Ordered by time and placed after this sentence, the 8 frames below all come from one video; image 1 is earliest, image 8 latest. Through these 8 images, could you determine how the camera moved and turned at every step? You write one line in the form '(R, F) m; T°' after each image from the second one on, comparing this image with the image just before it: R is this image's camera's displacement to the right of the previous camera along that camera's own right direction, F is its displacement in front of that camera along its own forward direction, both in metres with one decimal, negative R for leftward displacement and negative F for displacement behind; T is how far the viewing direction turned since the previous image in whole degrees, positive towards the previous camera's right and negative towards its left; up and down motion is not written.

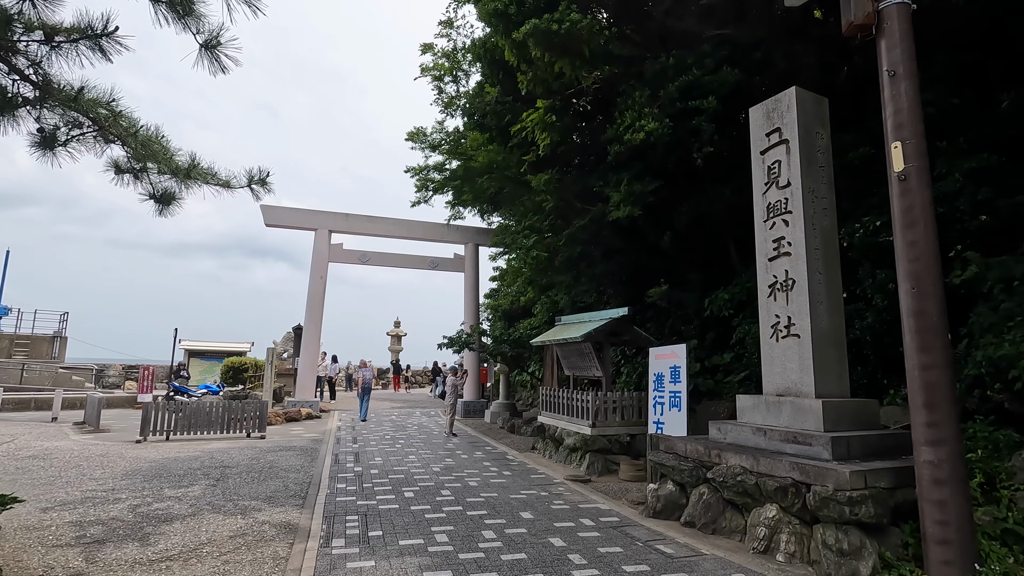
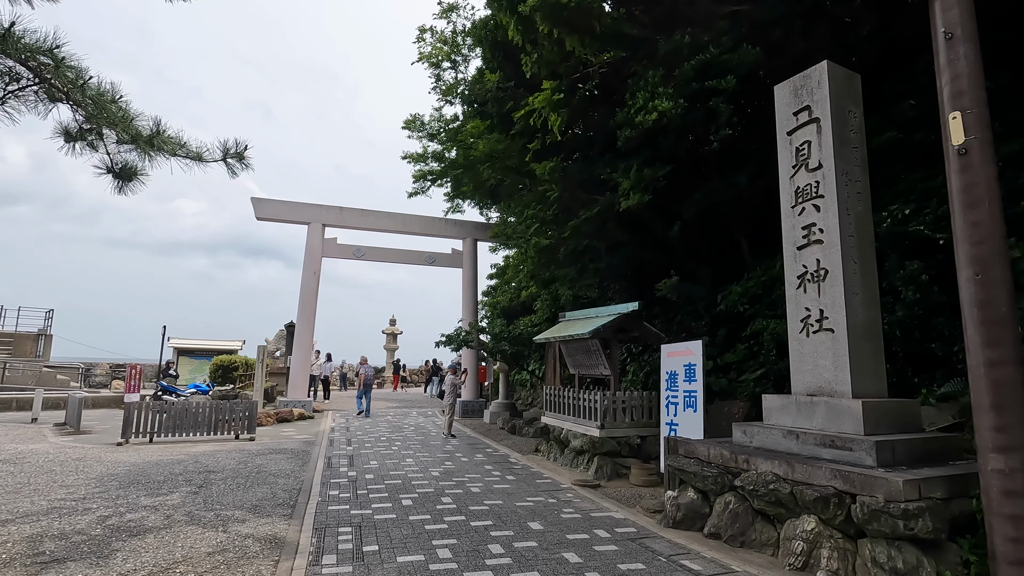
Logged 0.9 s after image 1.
(-0.1, +0.4) m; 0°
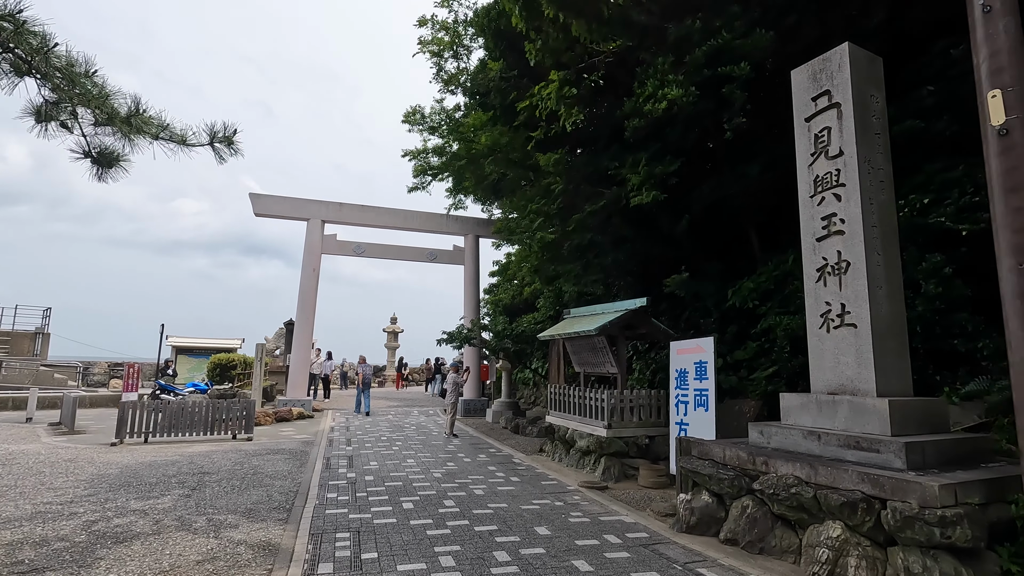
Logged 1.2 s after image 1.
(0.0, +0.2) m; 0°
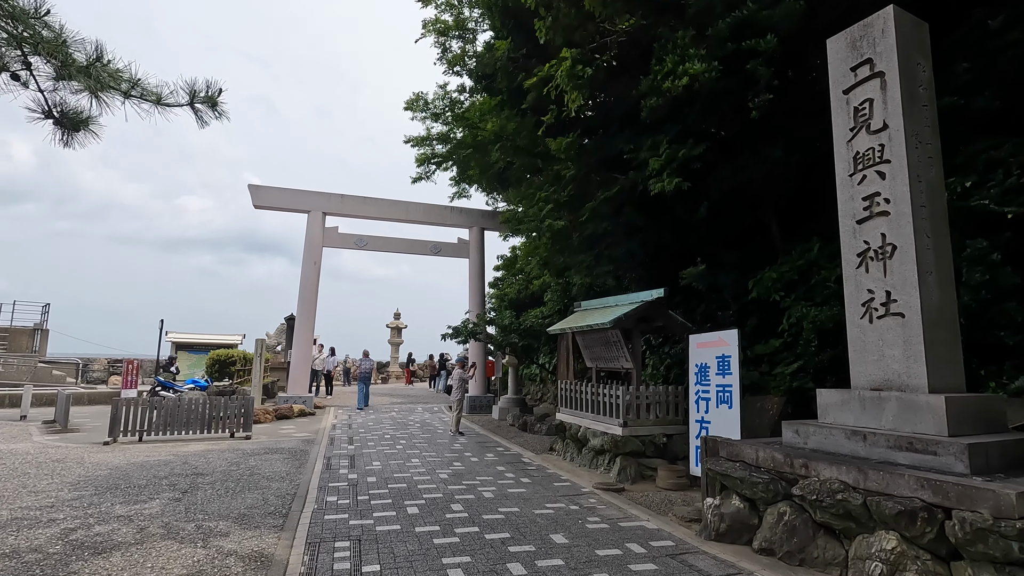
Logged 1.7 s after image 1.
(-0.1, +0.4) m; 0°
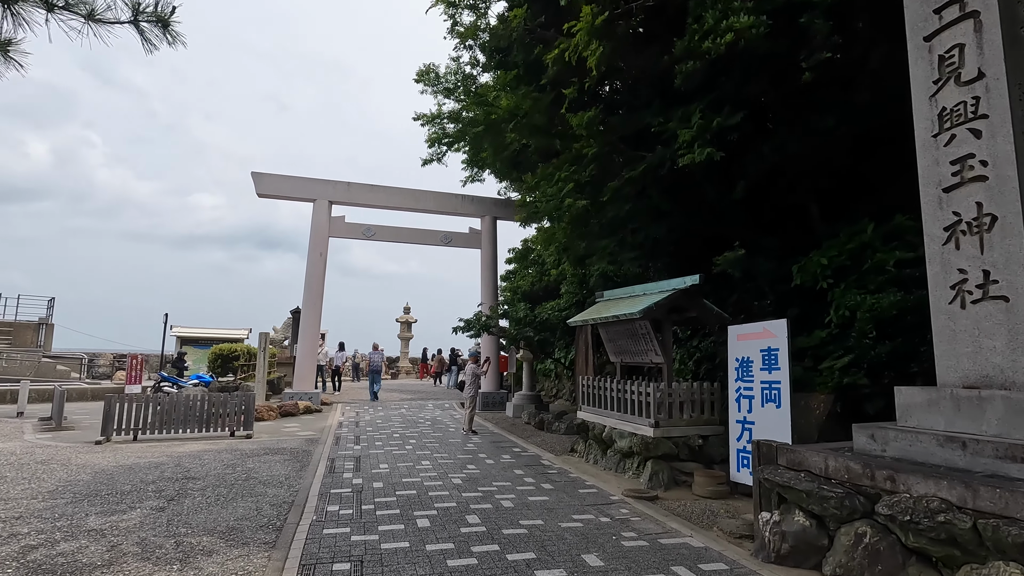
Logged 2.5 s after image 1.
(-0.1, +0.6) m; -1°
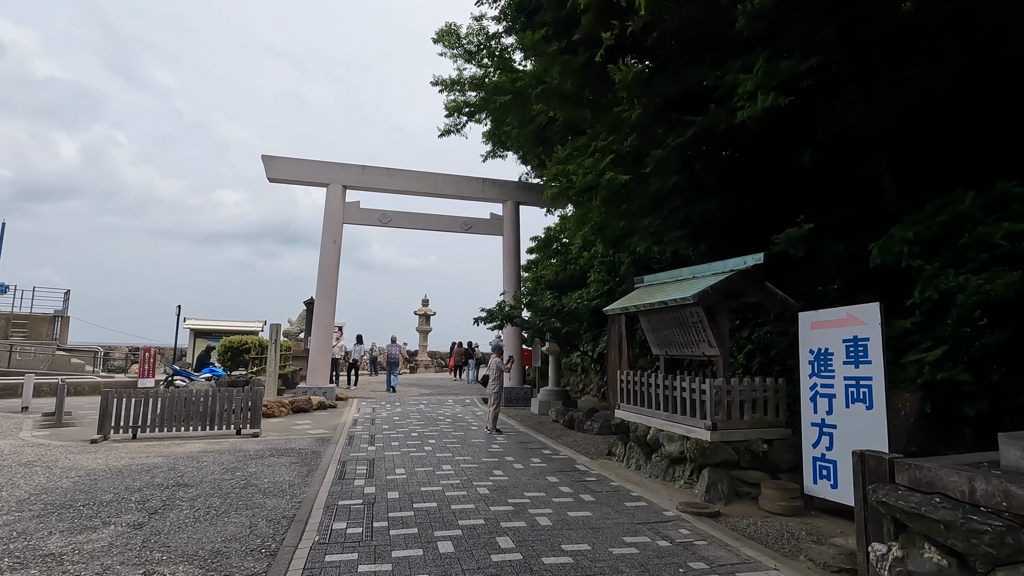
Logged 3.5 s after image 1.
(-0.2, +0.8) m; -2°
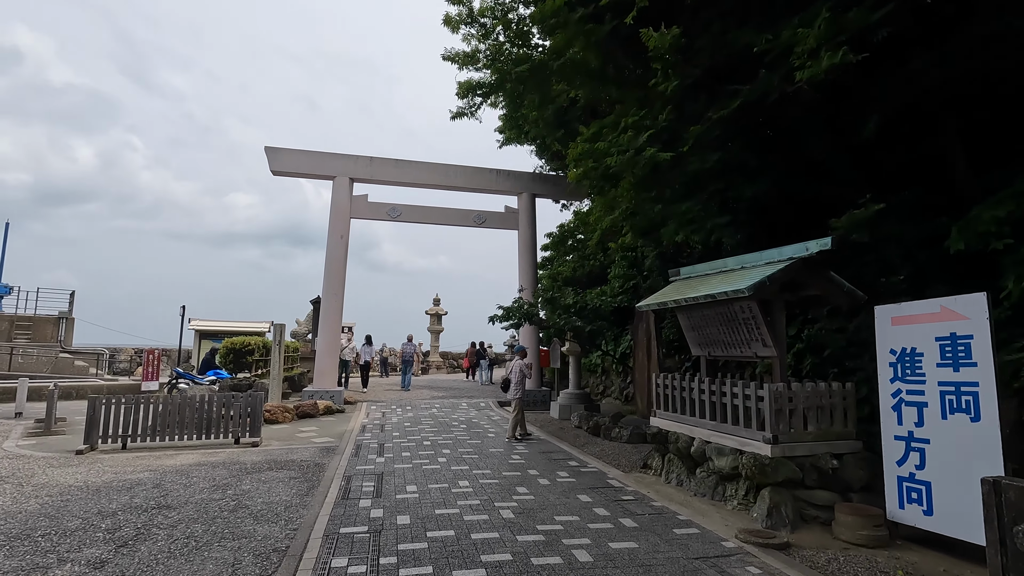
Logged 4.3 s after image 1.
(-0.1, +0.7) m; -1°
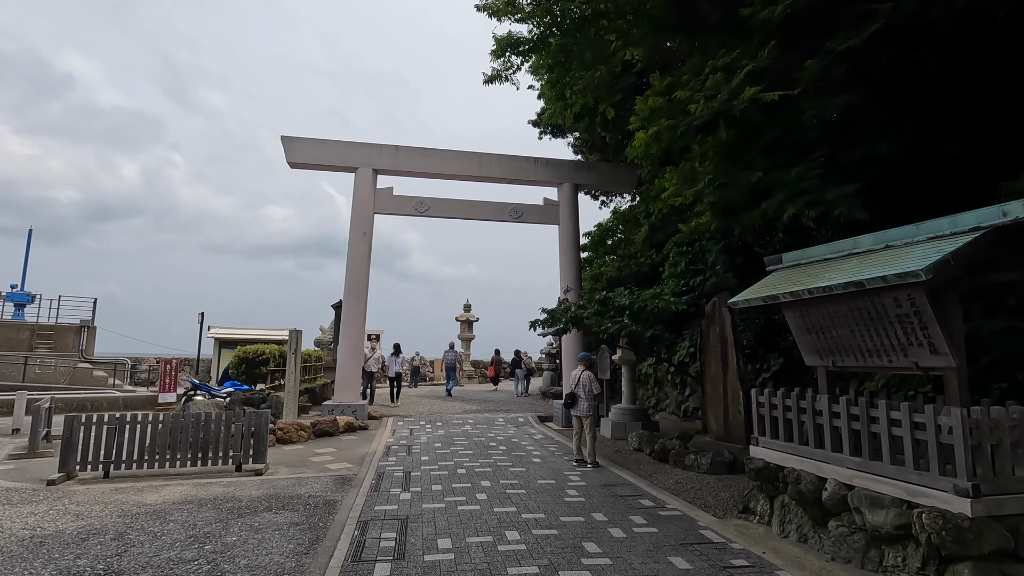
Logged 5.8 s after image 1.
(-0.3, +1.3) m; -3°
